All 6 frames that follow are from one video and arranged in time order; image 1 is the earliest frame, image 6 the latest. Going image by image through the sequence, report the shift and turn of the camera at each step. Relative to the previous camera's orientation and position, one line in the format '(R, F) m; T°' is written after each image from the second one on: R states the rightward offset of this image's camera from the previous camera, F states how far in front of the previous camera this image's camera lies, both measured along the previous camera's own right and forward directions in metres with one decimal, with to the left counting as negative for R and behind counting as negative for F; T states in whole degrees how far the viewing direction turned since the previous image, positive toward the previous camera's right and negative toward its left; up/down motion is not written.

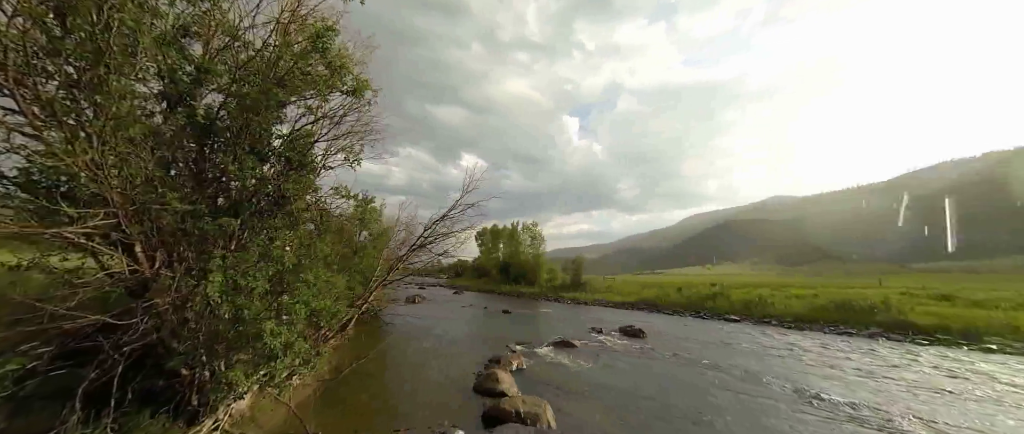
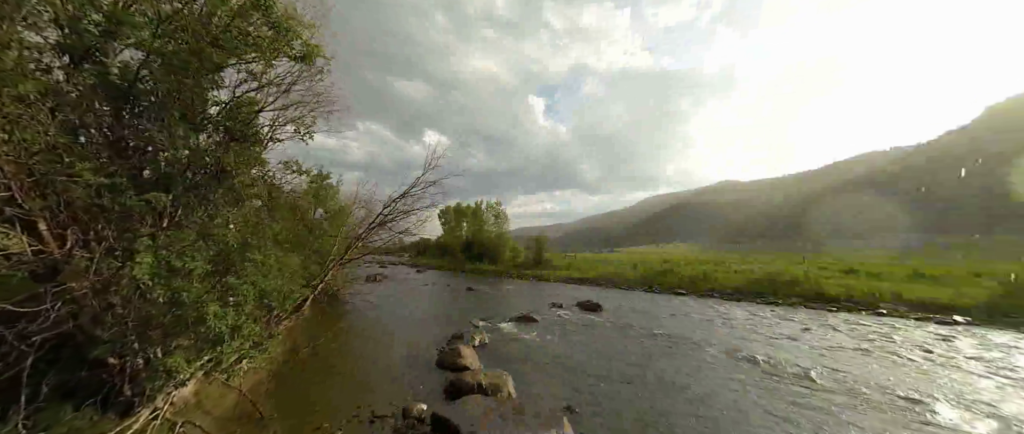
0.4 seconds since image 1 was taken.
(0.0, +0.1) m; +6°
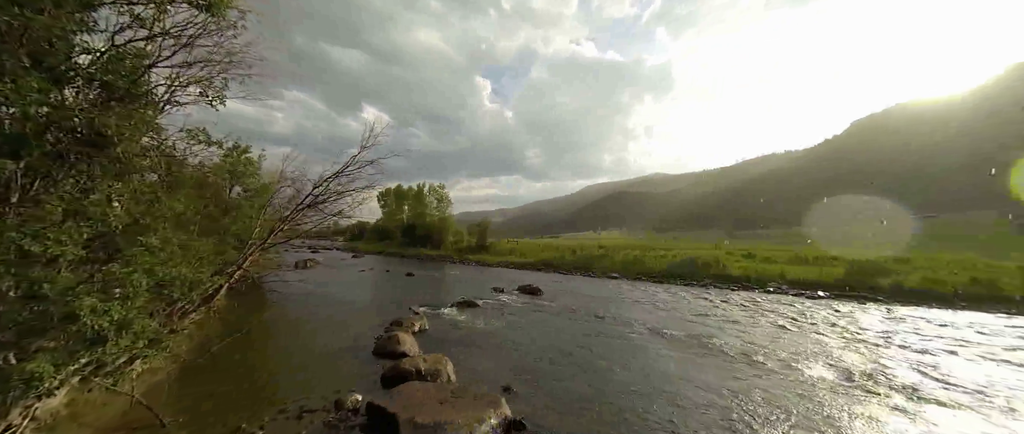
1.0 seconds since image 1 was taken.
(0.0, +0.2) m; +9°
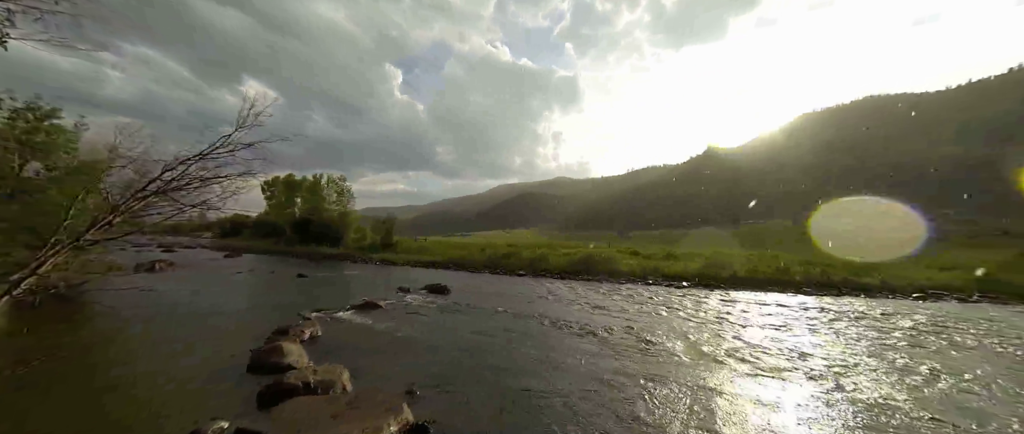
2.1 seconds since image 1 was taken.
(0.0, +0.4) m; +14°
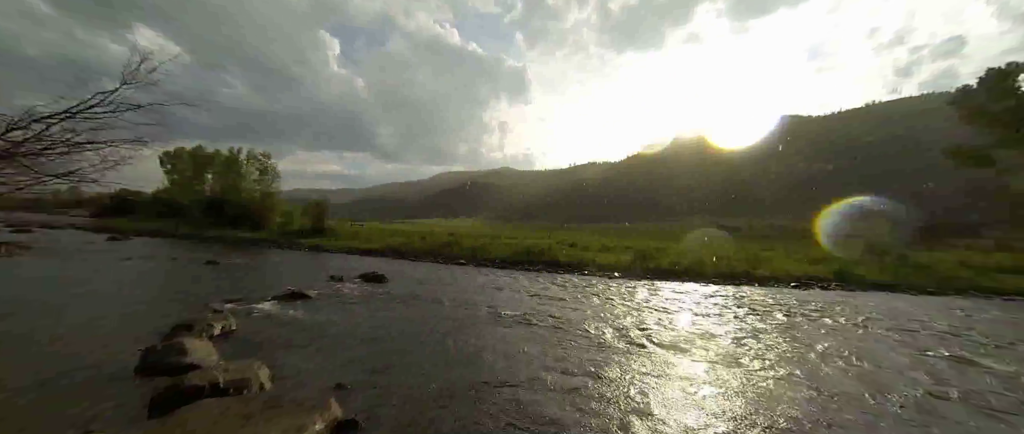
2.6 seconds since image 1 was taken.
(-0.1, +0.6) m; +9°
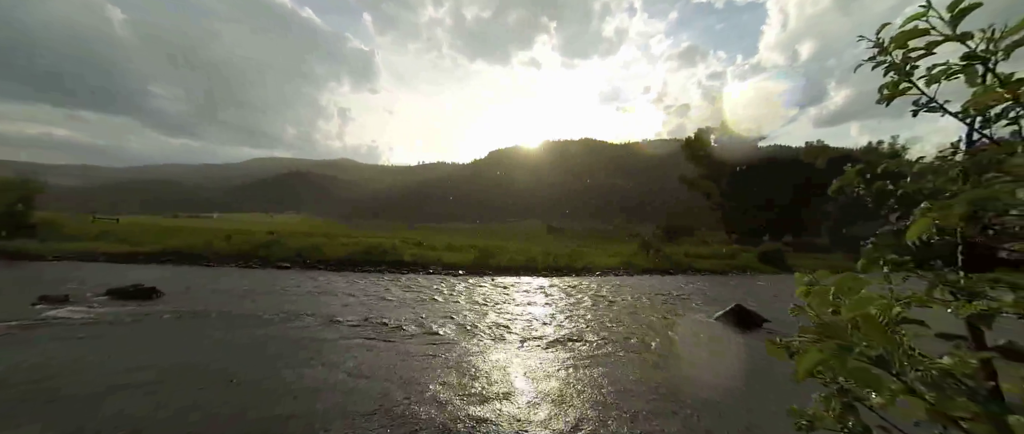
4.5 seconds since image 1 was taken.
(+0.1, +0.9) m; +23°
